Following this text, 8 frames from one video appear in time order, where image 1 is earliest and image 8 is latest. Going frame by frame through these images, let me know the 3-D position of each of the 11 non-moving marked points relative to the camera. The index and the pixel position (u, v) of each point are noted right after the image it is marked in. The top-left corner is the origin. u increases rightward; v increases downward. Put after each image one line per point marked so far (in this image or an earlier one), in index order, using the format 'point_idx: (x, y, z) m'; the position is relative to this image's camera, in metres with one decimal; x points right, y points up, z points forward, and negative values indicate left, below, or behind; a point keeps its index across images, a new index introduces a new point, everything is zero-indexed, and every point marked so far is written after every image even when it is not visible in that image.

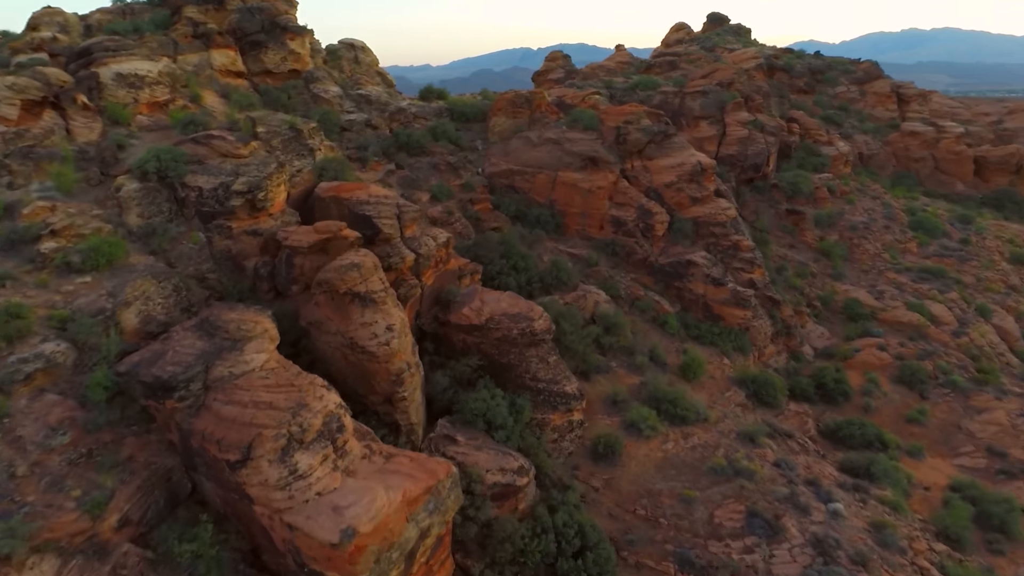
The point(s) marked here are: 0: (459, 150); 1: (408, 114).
0: (-1.5, +3.9, +17.7) m
1: (-3.0, +5.0, +18.2) m
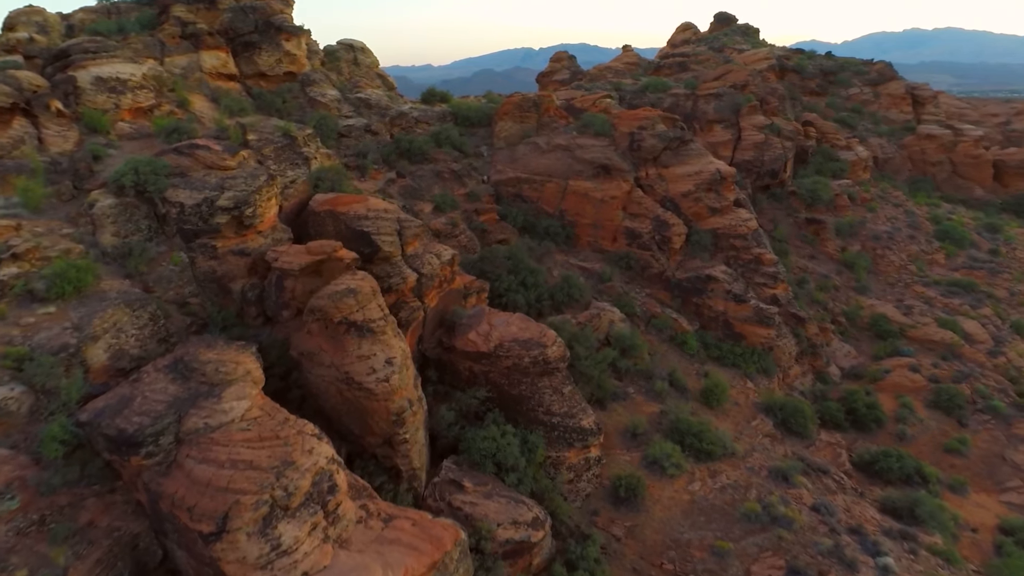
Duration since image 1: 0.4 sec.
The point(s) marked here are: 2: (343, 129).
0: (-1.3, +3.5, +16.8) m
1: (-2.8, +4.6, +17.3) m
2: (-4.1, +3.9, +15.5) m
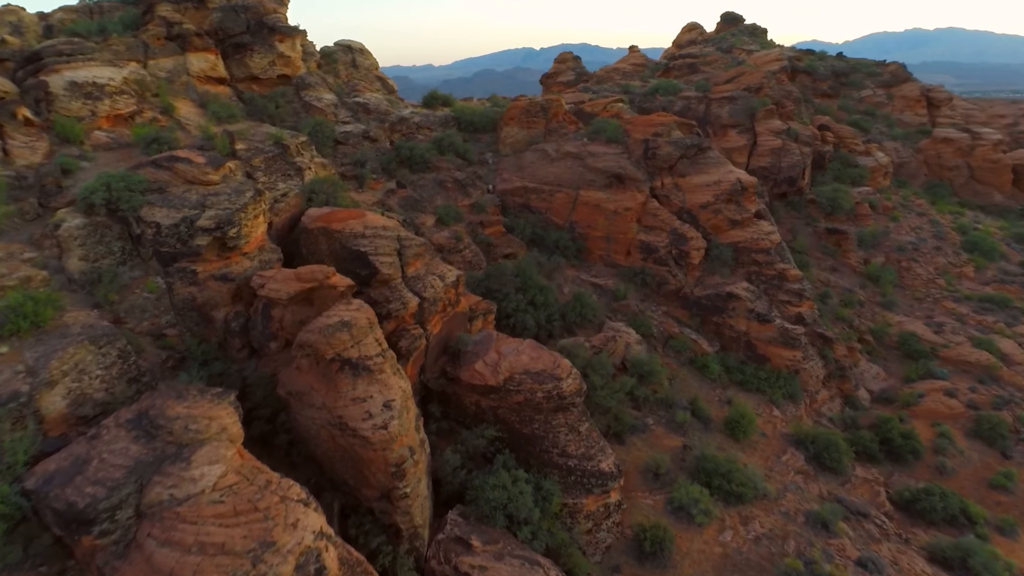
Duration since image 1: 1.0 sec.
0: (-1.1, +3.1, +15.9) m
1: (-2.6, +4.2, +16.4) m
2: (-4.0, +3.5, +14.6) m
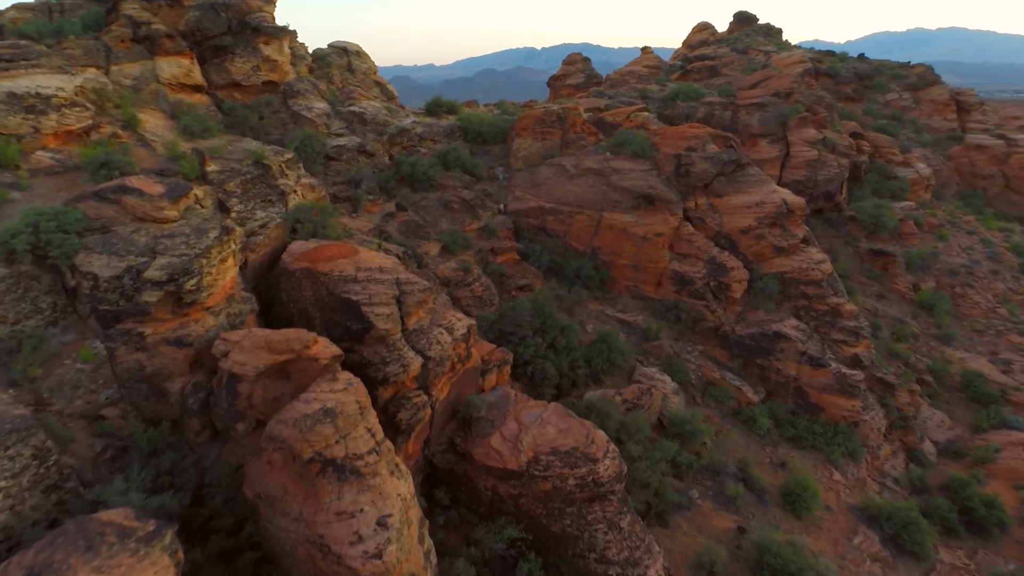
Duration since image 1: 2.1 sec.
0: (-0.8, +2.4, +14.2) m
1: (-2.3, +3.5, +14.7) m
2: (-3.7, +2.8, +12.9) m
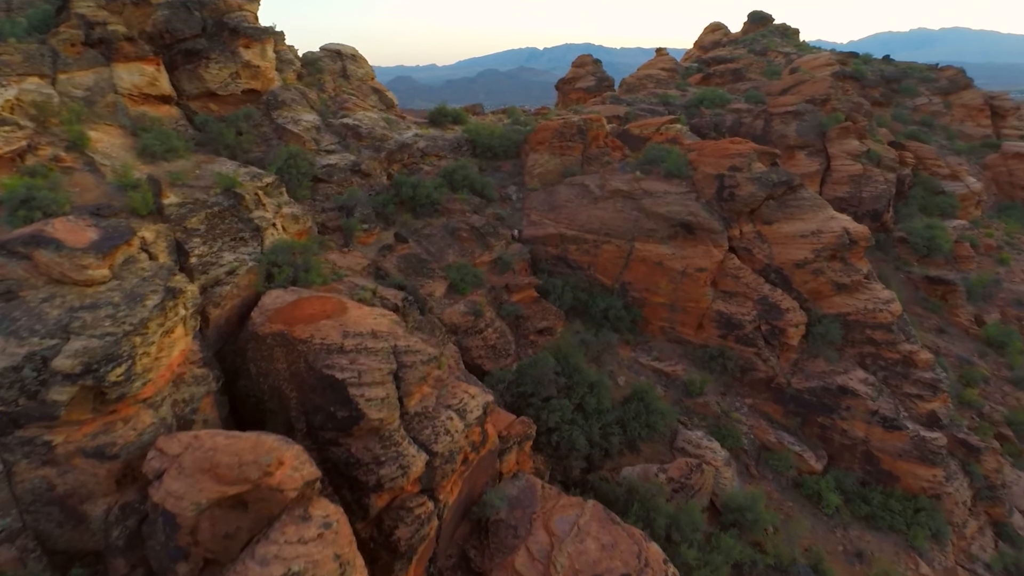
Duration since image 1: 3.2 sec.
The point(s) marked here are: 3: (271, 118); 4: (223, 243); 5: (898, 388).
0: (-0.5, +1.6, +12.5) m
1: (-2.0, +2.8, +12.9) m
2: (-3.4, +2.1, +11.1) m
3: (-4.5, +3.2, +11.9) m
4: (-3.7, +0.6, +8.0) m
5: (+6.4, -1.6, +10.4) m
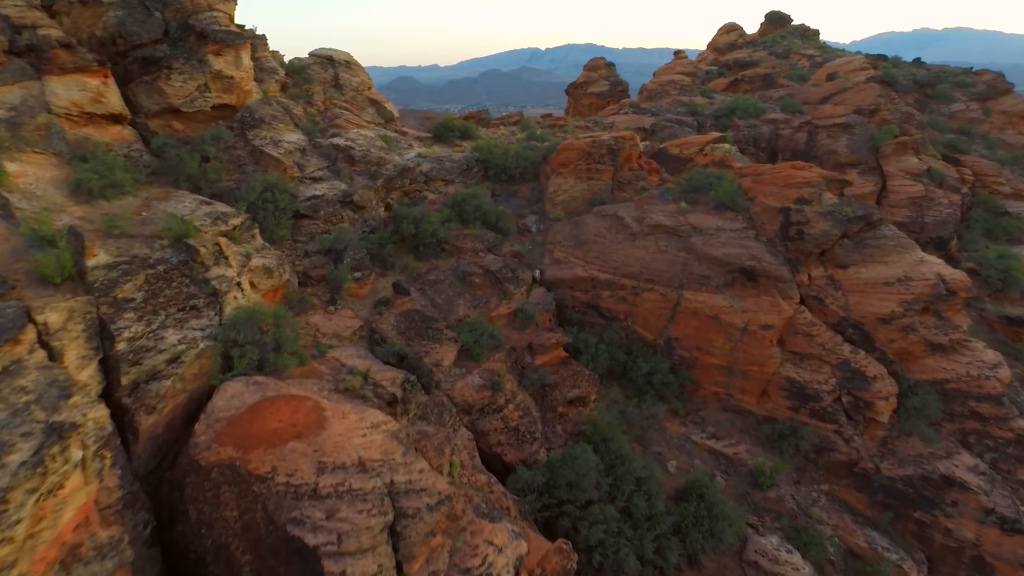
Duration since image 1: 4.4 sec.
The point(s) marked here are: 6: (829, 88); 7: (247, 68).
0: (-0.2, +0.8, +10.5) m
1: (-1.7, +1.9, +11.0) m
2: (-3.0, +1.2, +9.2) m
3: (-4.2, +2.4, +10.0) m
4: (-3.3, -0.3, +6.1) m
5: (+6.7, -2.5, +8.4) m
6: (+9.7, +6.1, +19.2) m
7: (-4.4, +3.7, +10.5) m
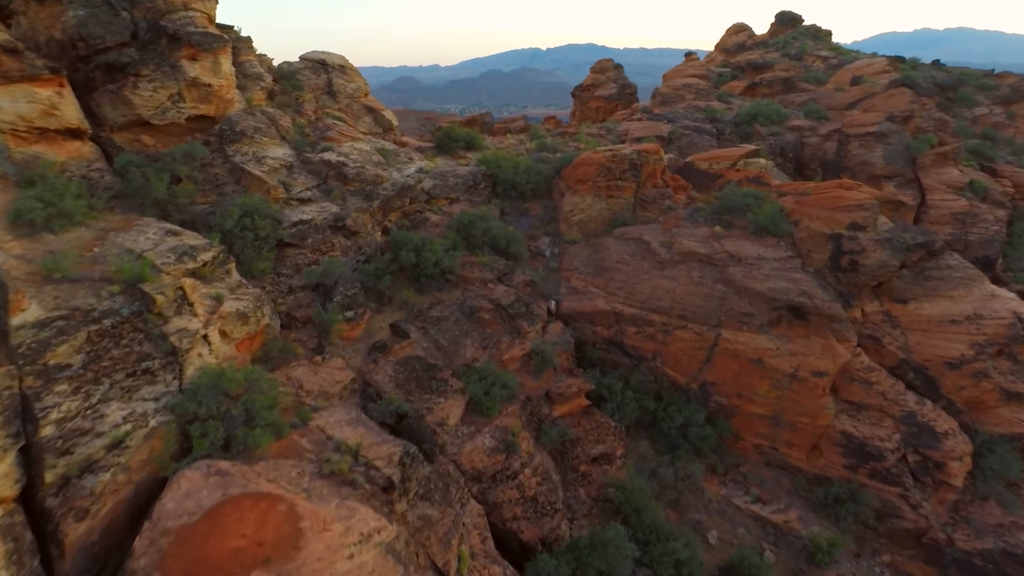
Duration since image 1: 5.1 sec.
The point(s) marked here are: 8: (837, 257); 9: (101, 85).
0: (0.0, +0.3, +9.4) m
1: (-1.5, +1.4, +9.9) m
2: (-2.8, +0.7, +8.1) m
3: (-4.0, +1.9, +8.9) m
4: (-3.1, -0.8, +5.0) m
5: (+6.9, -3.0, +7.3) m
6: (+9.9, +5.6, +18.1) m
7: (-4.2, +3.2, +9.4) m
8: (+4.3, +0.4, +8.4) m
9: (-5.4, +2.7, +8.3) m
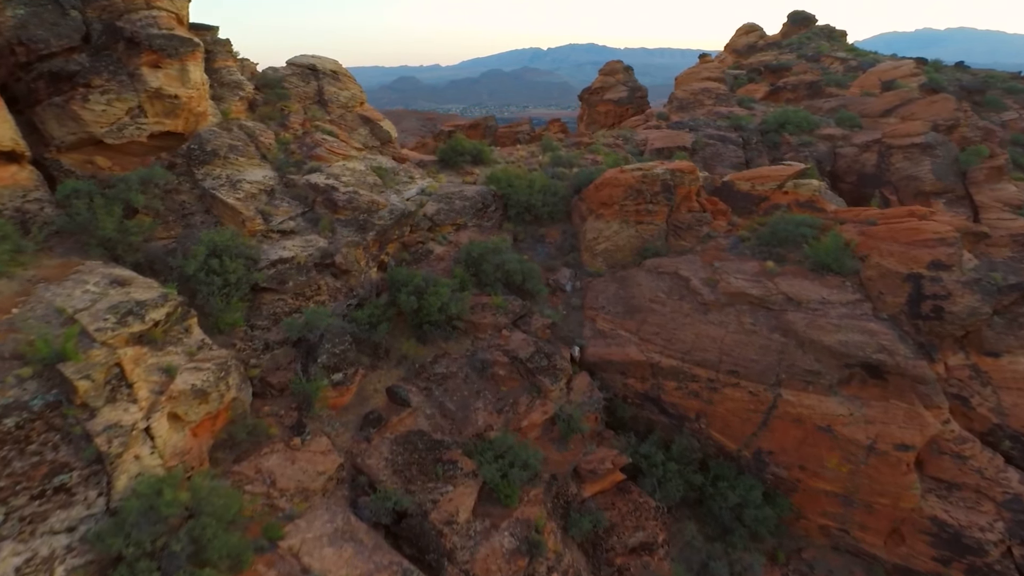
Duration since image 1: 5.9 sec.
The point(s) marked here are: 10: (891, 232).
0: (+0.2, -0.3, +8.1) m
1: (-1.3, +0.9, +8.6) m
2: (-2.6, +0.2, +6.8) m
3: (-3.8, +1.3, +7.6) m
4: (-2.9, -1.3, +3.7) m
5: (+7.1, -3.5, +6.0) m
6: (+10.1, +5.0, +16.8) m
7: (-4.0, +2.6, +8.1) m
8: (+4.5, -0.1, +7.1) m
9: (-5.2, +2.1, +7.0) m
10: (+4.6, +0.7, +7.6) m
